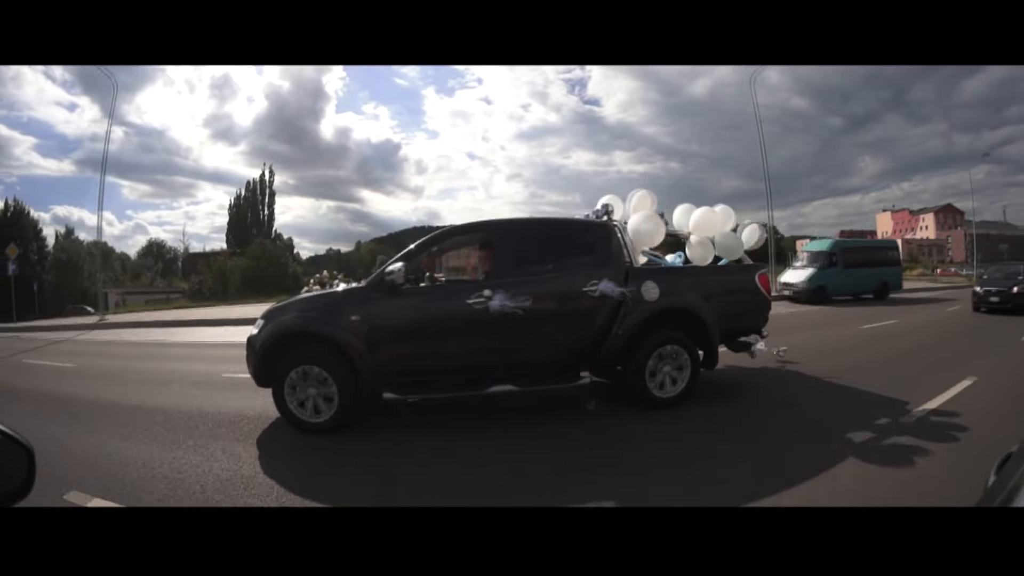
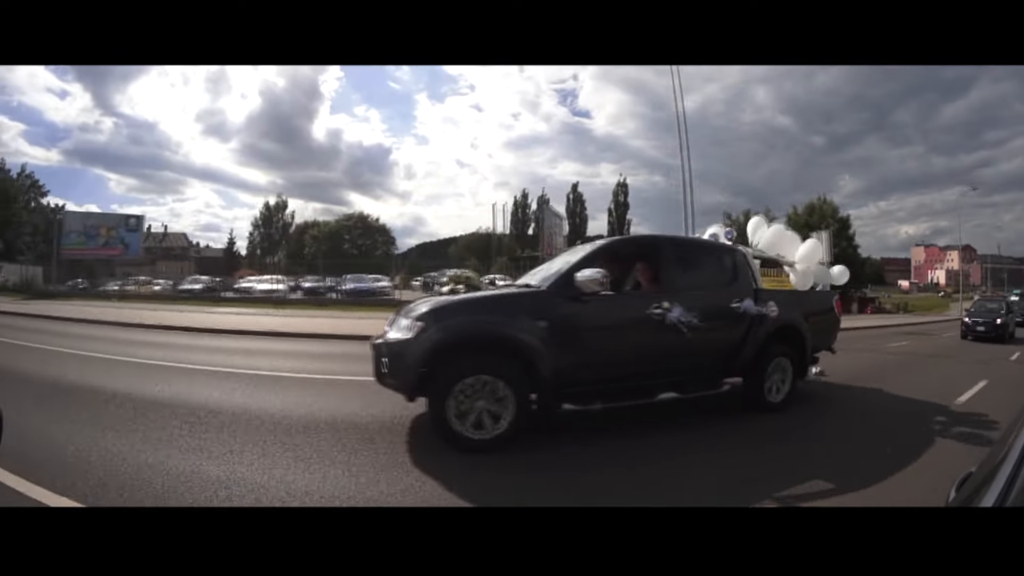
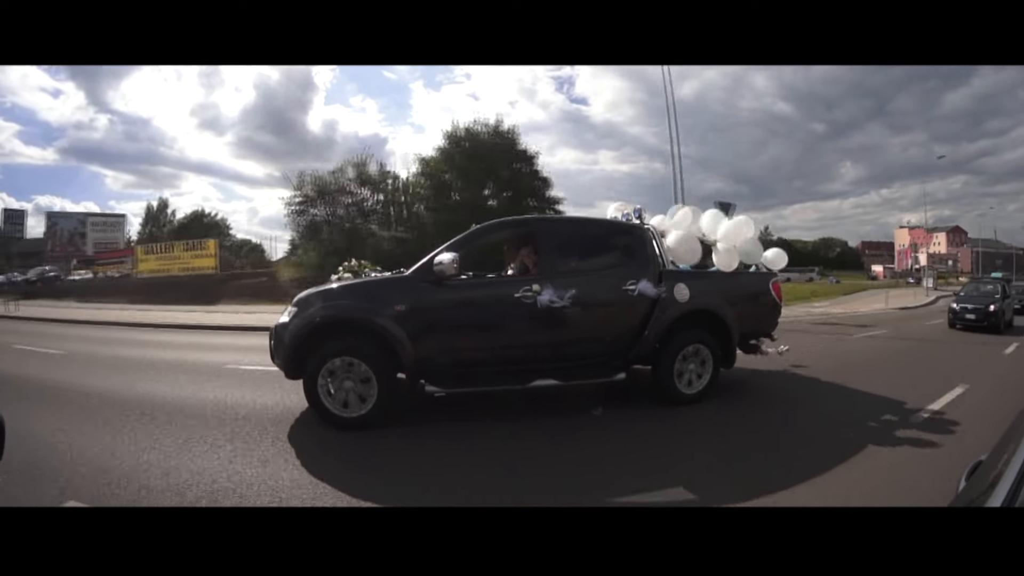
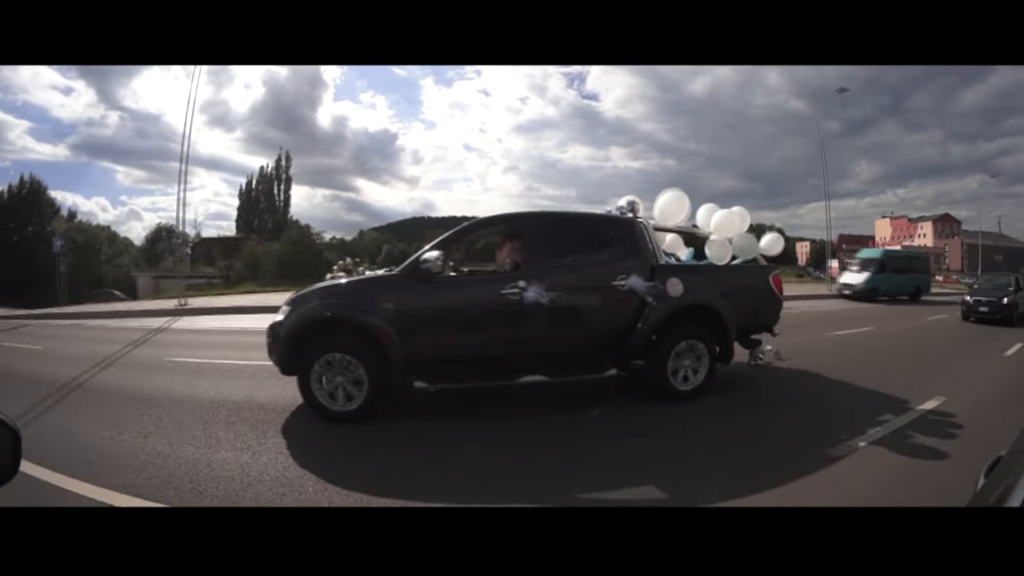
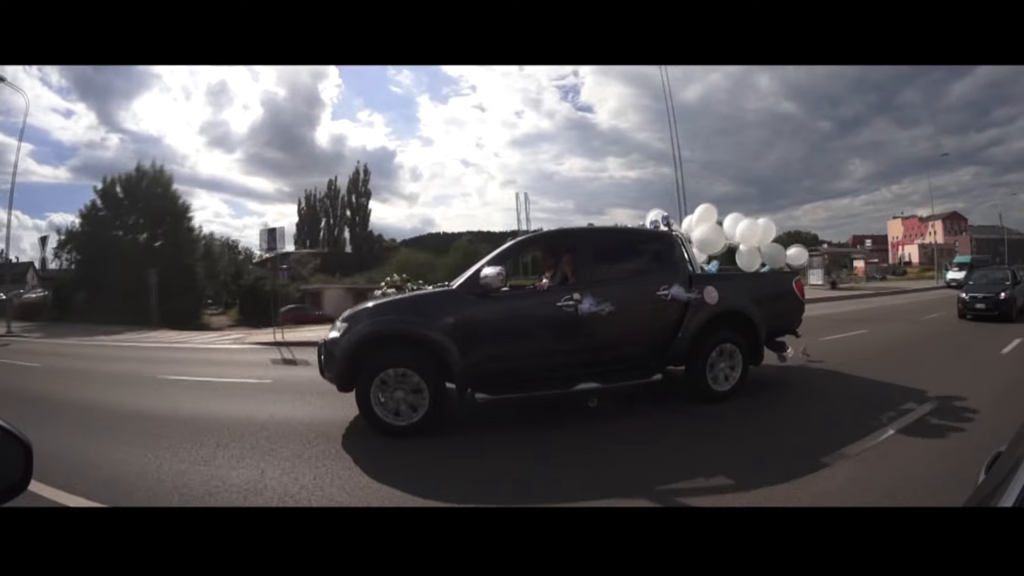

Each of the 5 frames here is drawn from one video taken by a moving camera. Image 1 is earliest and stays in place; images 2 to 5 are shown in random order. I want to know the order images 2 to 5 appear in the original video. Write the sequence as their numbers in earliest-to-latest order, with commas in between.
4, 5, 3, 2
